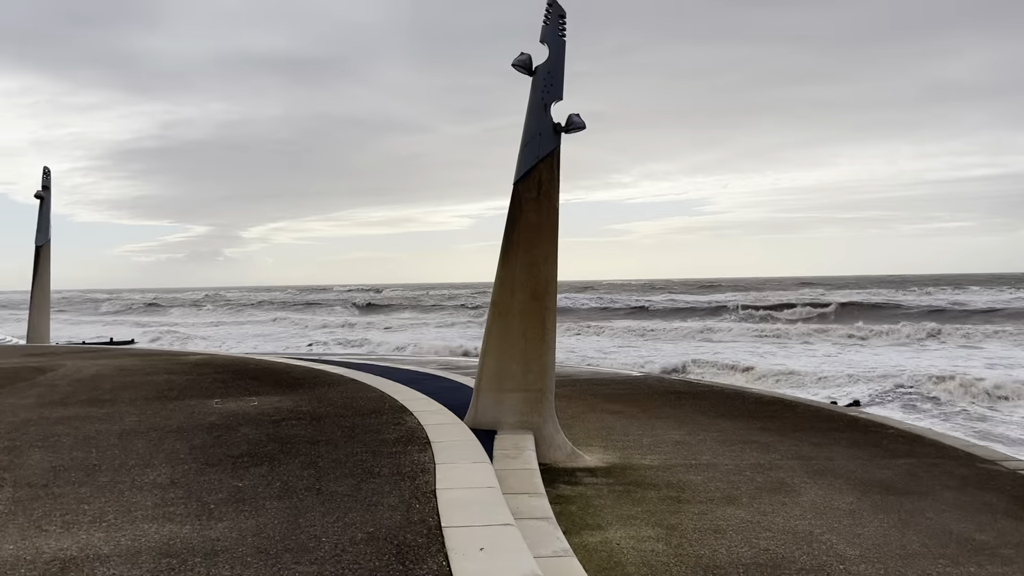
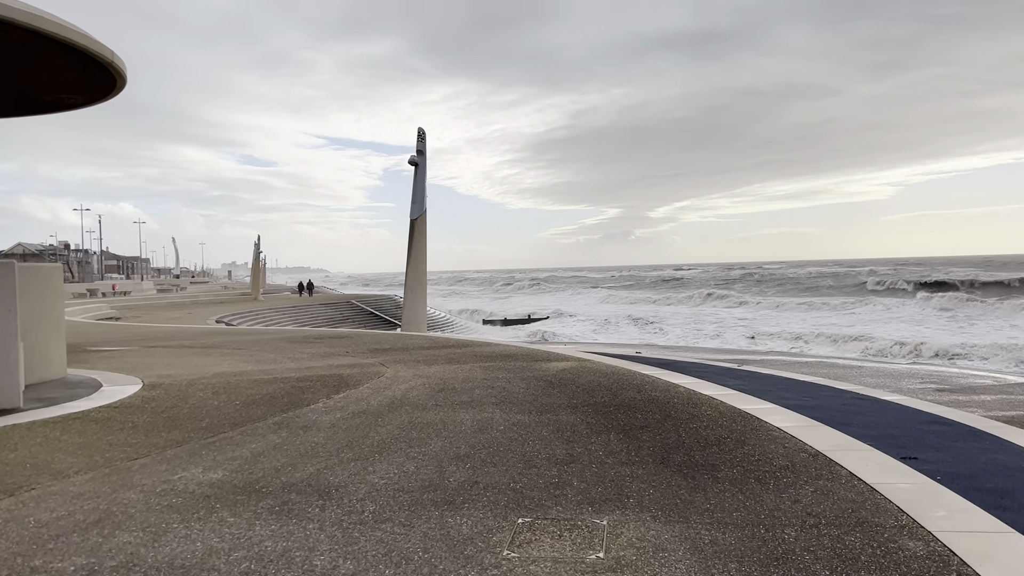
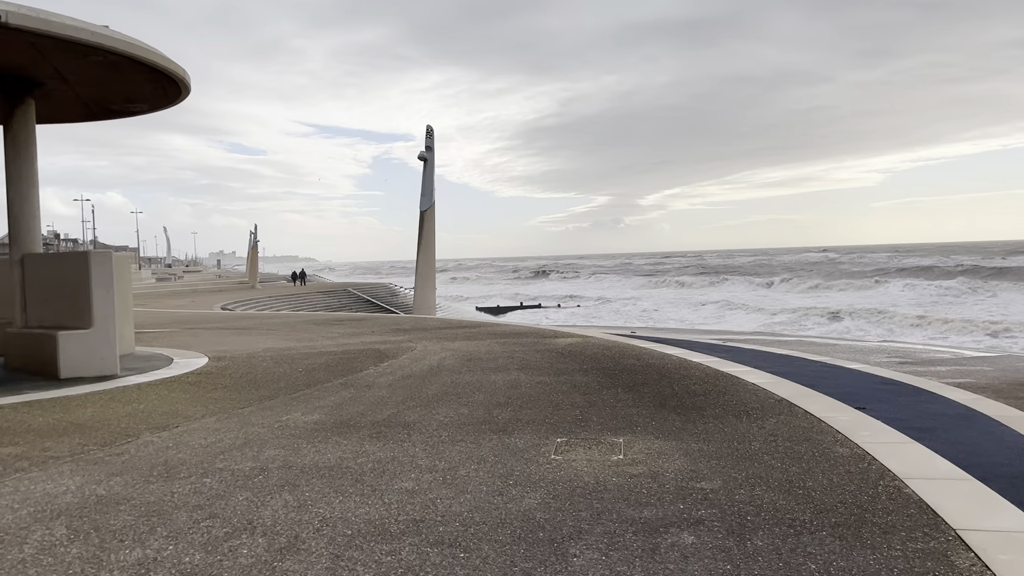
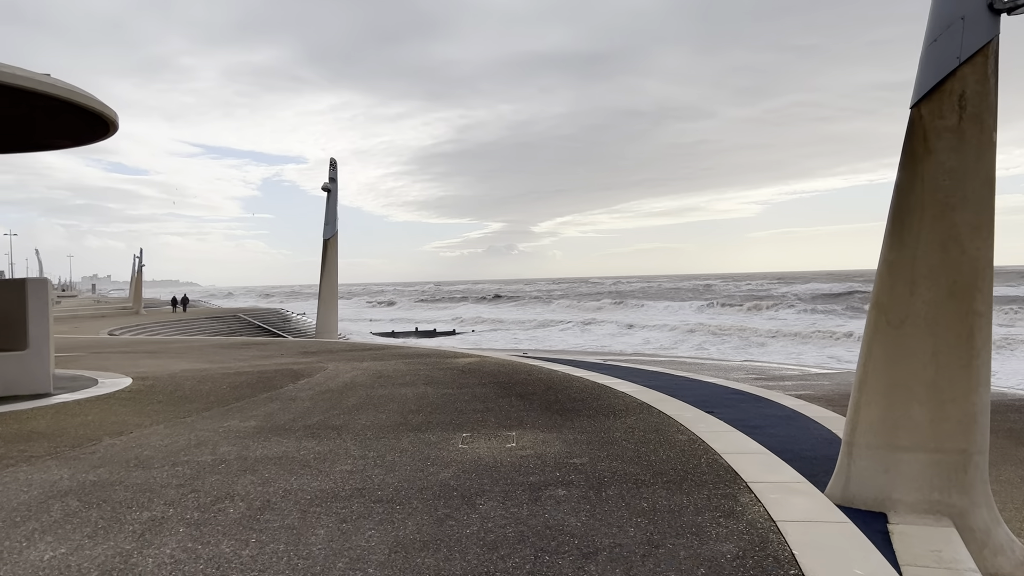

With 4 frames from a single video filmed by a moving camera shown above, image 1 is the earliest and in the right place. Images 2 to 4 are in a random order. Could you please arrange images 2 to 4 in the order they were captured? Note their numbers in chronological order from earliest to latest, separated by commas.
4, 3, 2
